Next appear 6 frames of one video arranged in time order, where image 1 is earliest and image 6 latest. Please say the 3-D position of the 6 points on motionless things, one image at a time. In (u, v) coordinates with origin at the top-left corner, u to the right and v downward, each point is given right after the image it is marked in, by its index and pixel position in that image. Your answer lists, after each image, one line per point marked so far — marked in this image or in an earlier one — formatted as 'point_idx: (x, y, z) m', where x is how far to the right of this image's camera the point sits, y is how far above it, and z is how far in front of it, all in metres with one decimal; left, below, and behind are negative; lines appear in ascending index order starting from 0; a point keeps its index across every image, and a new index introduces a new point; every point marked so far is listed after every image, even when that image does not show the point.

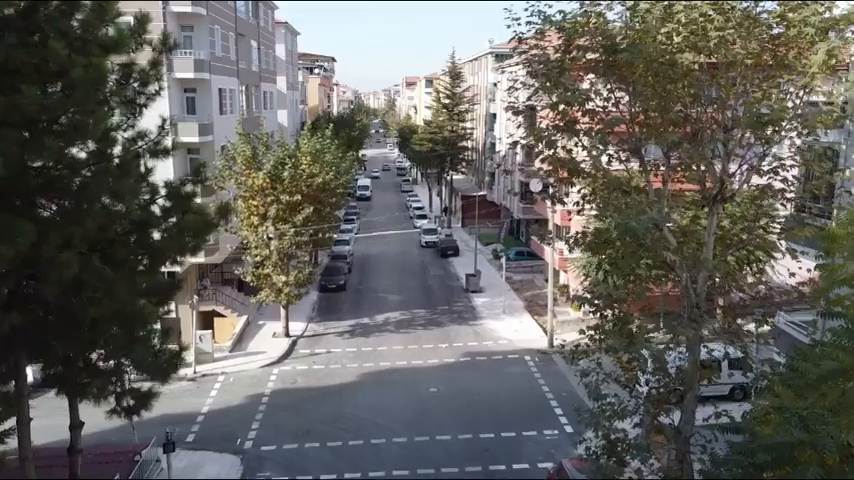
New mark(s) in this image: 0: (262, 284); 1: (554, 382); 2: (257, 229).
0: (-4.2, -1.1, +18.3) m
1: (+2.8, -3.2, +15.9) m
2: (-4.3, +0.3, +18.1) m
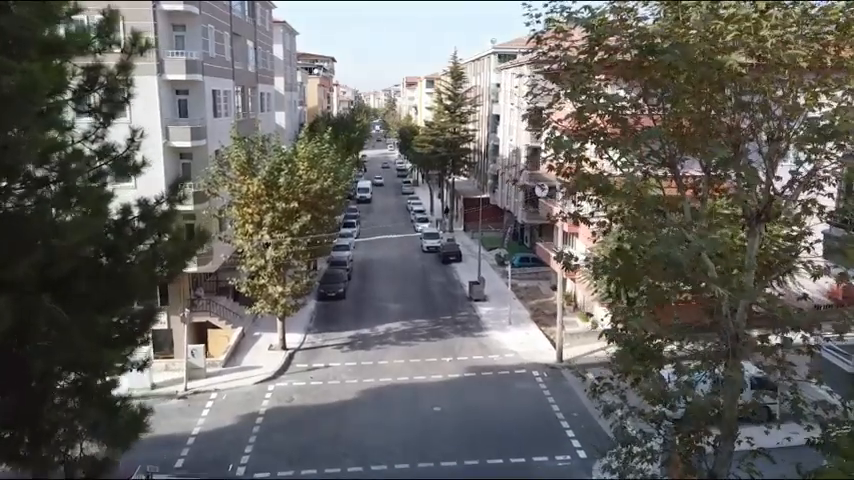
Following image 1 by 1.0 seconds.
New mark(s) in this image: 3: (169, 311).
0: (-4.1, -1.3, +17.5) m
1: (+2.9, -3.4, +15.1) m
2: (-4.2, +0.1, +17.3) m
3: (-6.3, -1.7, +17.6) m
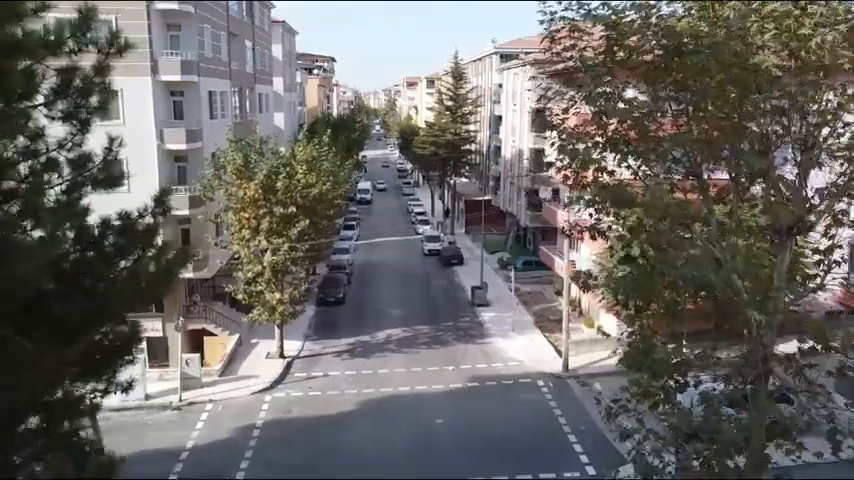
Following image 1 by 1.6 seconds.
0: (-4.1, -1.5, +17.0) m
1: (+3.0, -3.6, +14.6) m
2: (-4.2, -0.1, +16.8) m
3: (-6.3, -1.9, +17.1) m
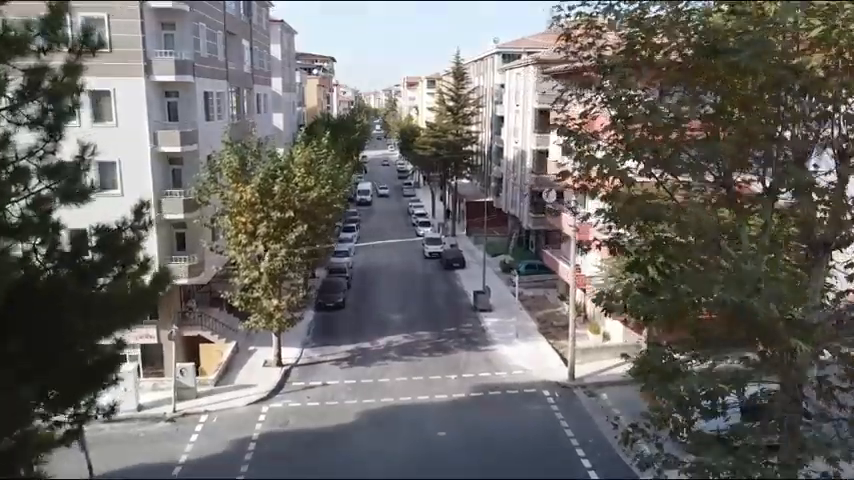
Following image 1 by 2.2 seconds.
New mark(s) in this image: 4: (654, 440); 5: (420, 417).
0: (-4.1, -1.6, +16.5) m
1: (+3.0, -3.7, +14.1) m
2: (-4.2, -0.2, +16.3) m
3: (-6.2, -2.0, +16.6) m
4: (+2.1, -1.8, +6.6) m
5: (-0.1, -3.6, +14.6) m
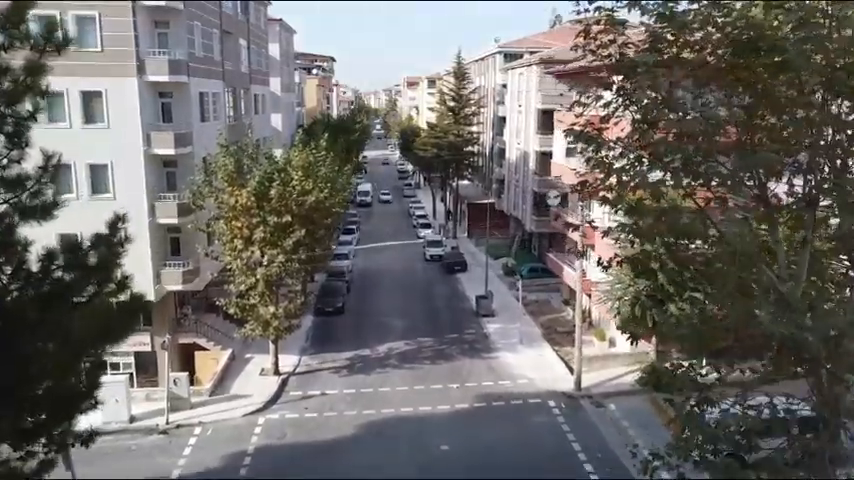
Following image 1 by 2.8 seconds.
0: (-4.0, -1.7, +16.0) m
1: (+3.0, -3.8, +13.6) m
2: (-4.1, -0.3, +15.8) m
3: (-6.2, -2.1, +16.1) m
4: (+2.1, -2.0, +6.1) m
5: (-0.1, -3.7, +14.1) m
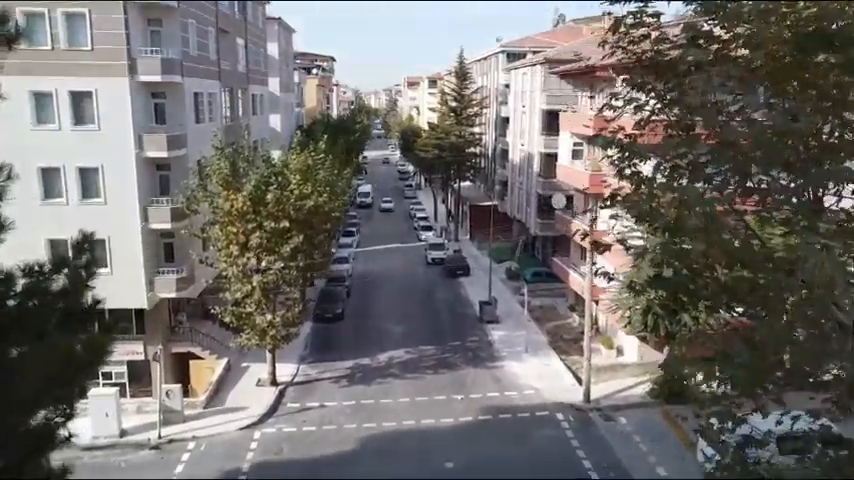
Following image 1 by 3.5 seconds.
0: (-4.0, -1.8, +15.4) m
1: (+3.1, -3.9, +13.0) m
2: (-4.1, -0.4, +15.2) m
3: (-6.1, -2.2, +15.6) m
4: (+2.2, -2.1, +5.5) m
5: (-0.1, -3.9, +13.5) m
